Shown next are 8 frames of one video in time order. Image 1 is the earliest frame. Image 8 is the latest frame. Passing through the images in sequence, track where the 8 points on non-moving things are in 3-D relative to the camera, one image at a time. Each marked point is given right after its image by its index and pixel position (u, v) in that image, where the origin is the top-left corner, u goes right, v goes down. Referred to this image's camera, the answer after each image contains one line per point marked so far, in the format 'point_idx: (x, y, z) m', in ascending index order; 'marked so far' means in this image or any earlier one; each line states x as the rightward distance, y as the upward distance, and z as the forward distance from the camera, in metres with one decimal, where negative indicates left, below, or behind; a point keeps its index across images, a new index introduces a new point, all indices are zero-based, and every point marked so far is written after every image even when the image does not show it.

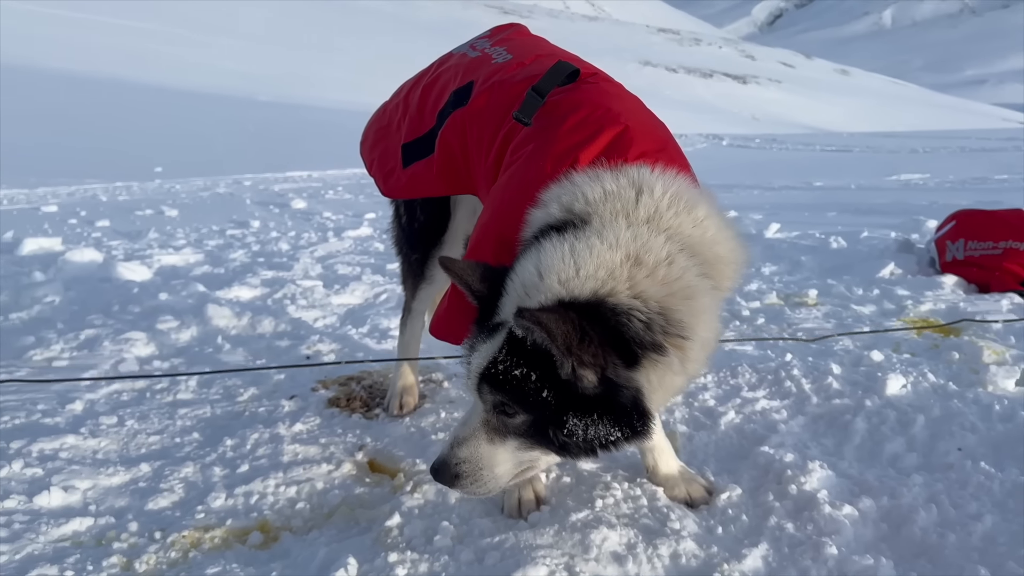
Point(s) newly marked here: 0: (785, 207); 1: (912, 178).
0: (+2.6, +0.8, +7.7) m
1: (+5.0, +1.4, +10.2) m
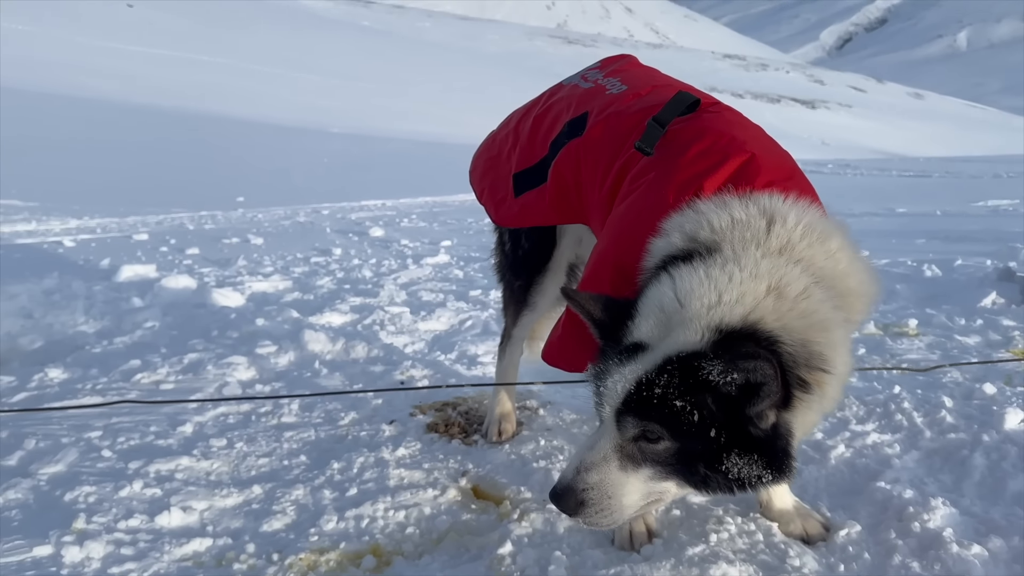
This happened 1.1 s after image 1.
0: (+3.3, +0.5, +7.5) m
1: (+5.9, +1.0, +9.8) m
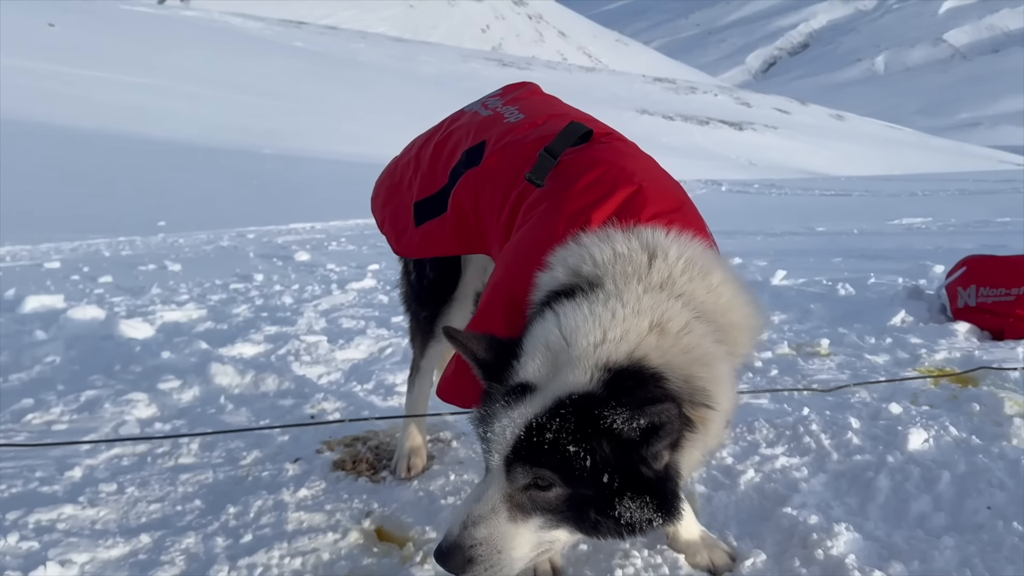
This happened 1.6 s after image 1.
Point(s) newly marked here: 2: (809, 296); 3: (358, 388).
0: (+2.6, +0.3, +7.6) m
1: (+5.0, +0.8, +10.2) m
2: (+1.8, -0.1, +5.1) m
3: (-0.6, -0.4, +3.4) m
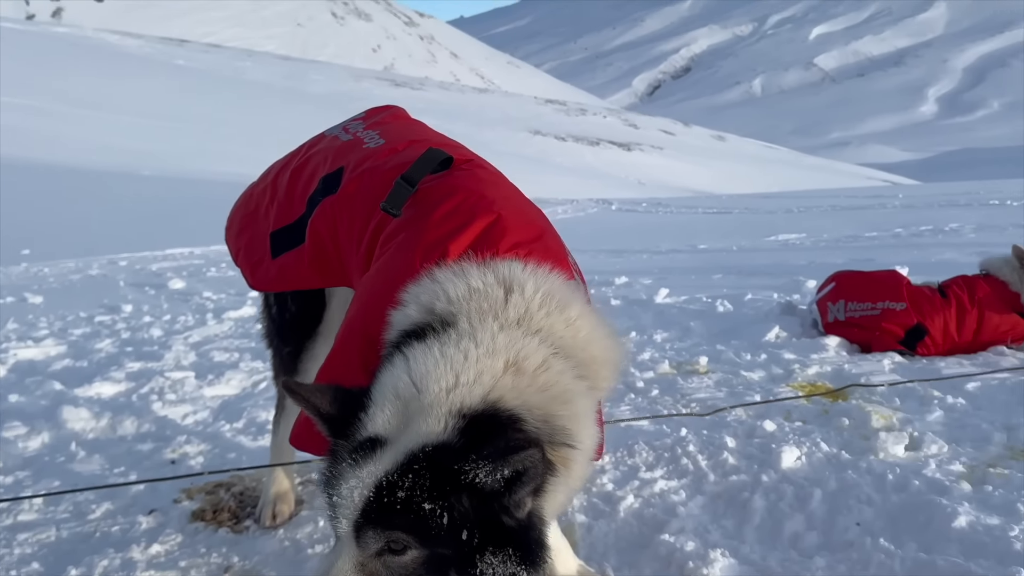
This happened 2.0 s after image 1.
0: (+1.6, +0.2, +7.8) m
1: (+3.6, +0.7, +10.7) m
2: (+1.1, -0.2, +5.2) m
3: (-1.1, -0.5, +3.2) m
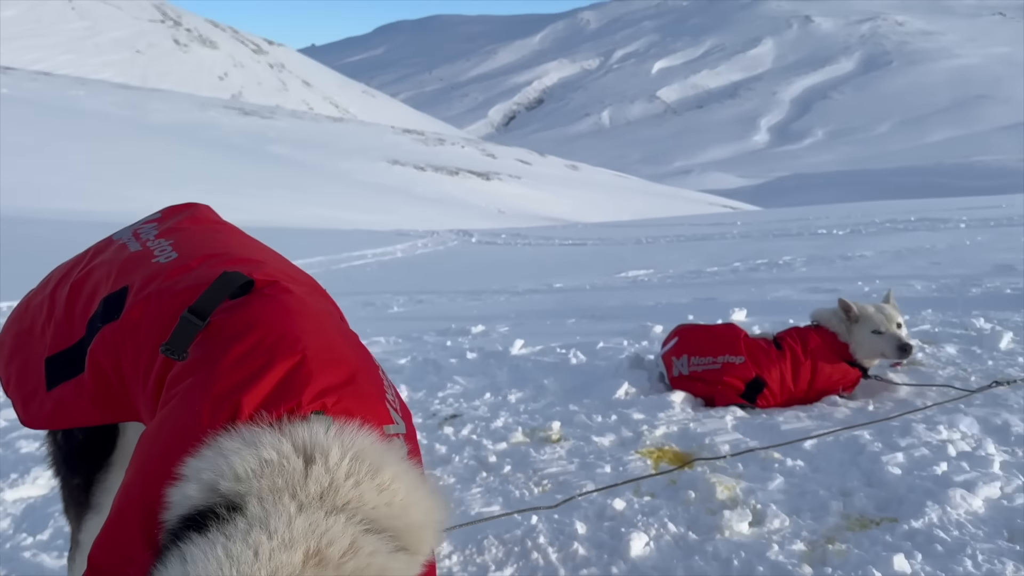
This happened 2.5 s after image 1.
0: (+0.2, -0.3, +7.8) m
1: (+1.7, +0.2, +11.0) m
2: (+0.2, -0.5, +5.1) m
3: (-1.7, -0.9, +2.8) m
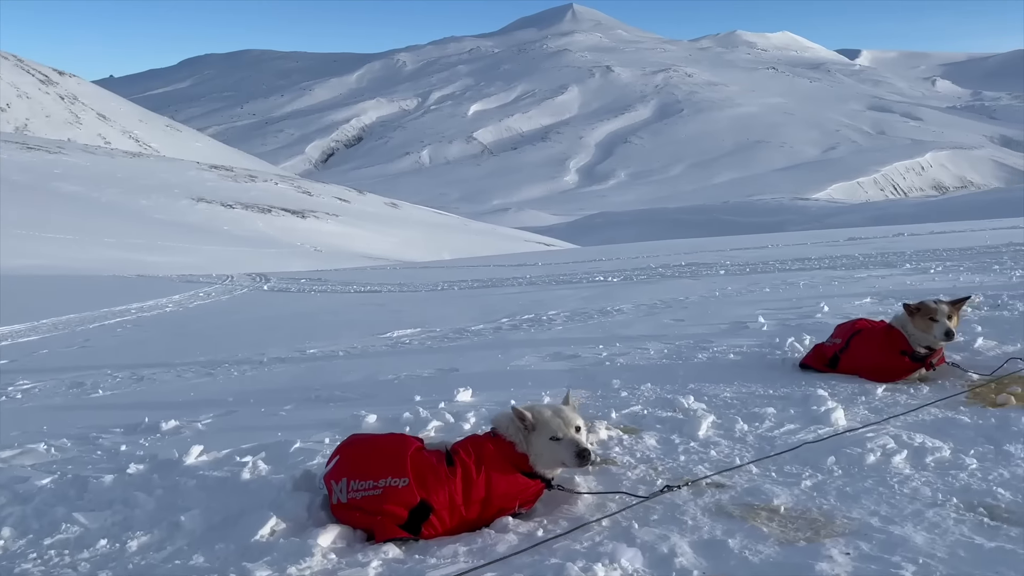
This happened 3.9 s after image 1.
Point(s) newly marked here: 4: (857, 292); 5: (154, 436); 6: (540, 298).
0: (-2.2, -0.9, +6.9) m
1: (-1.4, -0.6, +10.4) m
2: (-1.6, -1.1, +4.3) m
3: (-2.9, -1.4, +1.6) m
4: (+4.4, -0.1, +10.5) m
5: (-2.5, -1.1, +5.8) m
6: (+0.5, -0.2, +14.4) m
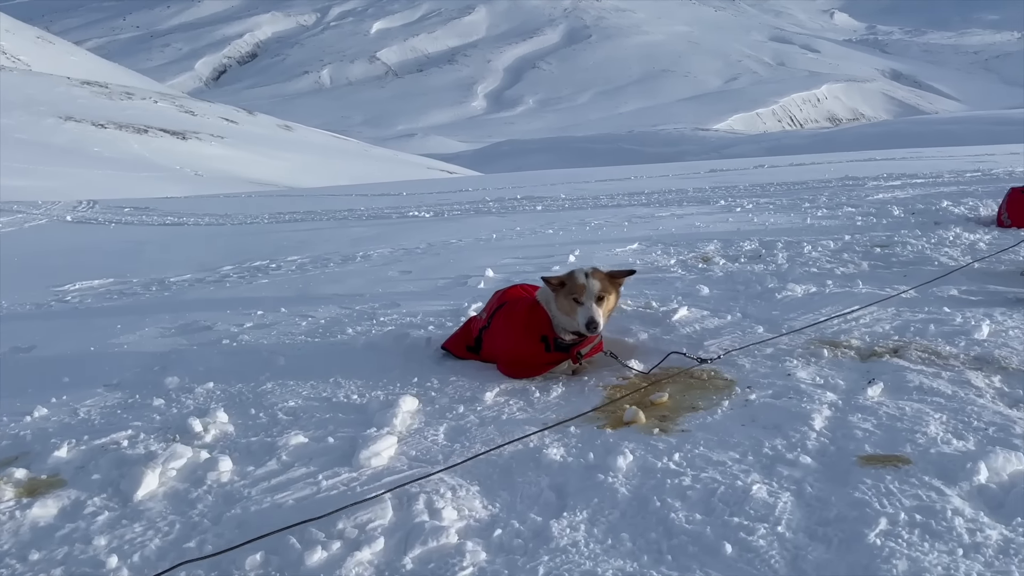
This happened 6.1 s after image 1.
0: (-4.9, -0.7, +4.9) m
1: (-4.4, 0.0, +8.4) m
2: (-3.9, -1.0, +2.3) m
3: (-4.9, -1.5, -0.5) m
4: (+1.3, +0.6, +9.0) m
5: (-5.0, -0.9, +3.7) m
6: (-3.0, +0.8, +12.5) m
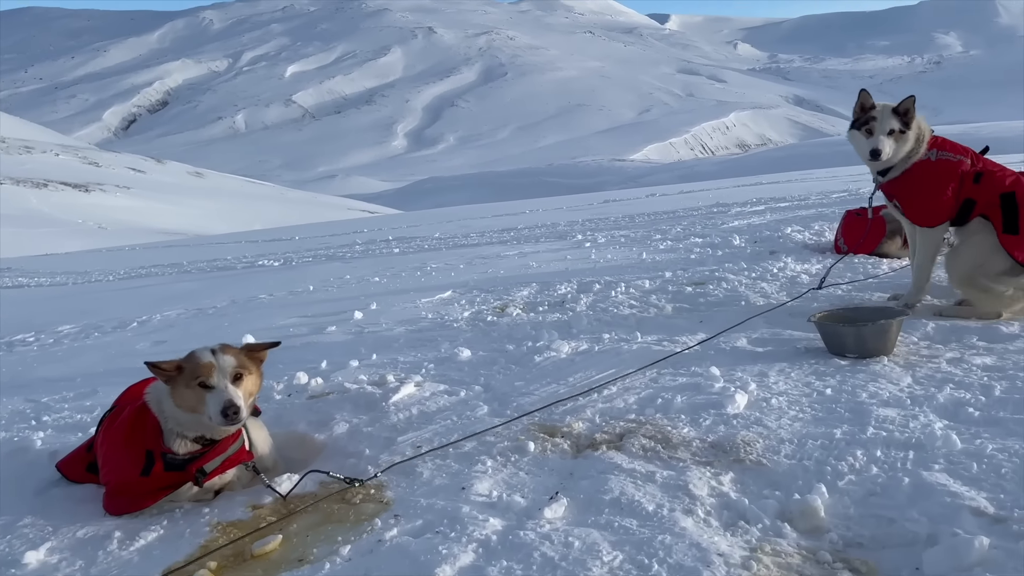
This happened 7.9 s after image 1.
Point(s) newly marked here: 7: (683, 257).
0: (-6.3, -1.3, +3.4) m
1: (-6.2, -0.8, +6.9) m
2: (-5.2, -1.5, +0.9) m
3: (-5.9, -2.0, -2.0) m
4: (-0.6, 0.0, +8.1) m
5: (-6.4, -1.5, +2.2) m
6: (-5.2, -0.1, +11.2) m
7: (+1.7, +0.3, +8.0) m
